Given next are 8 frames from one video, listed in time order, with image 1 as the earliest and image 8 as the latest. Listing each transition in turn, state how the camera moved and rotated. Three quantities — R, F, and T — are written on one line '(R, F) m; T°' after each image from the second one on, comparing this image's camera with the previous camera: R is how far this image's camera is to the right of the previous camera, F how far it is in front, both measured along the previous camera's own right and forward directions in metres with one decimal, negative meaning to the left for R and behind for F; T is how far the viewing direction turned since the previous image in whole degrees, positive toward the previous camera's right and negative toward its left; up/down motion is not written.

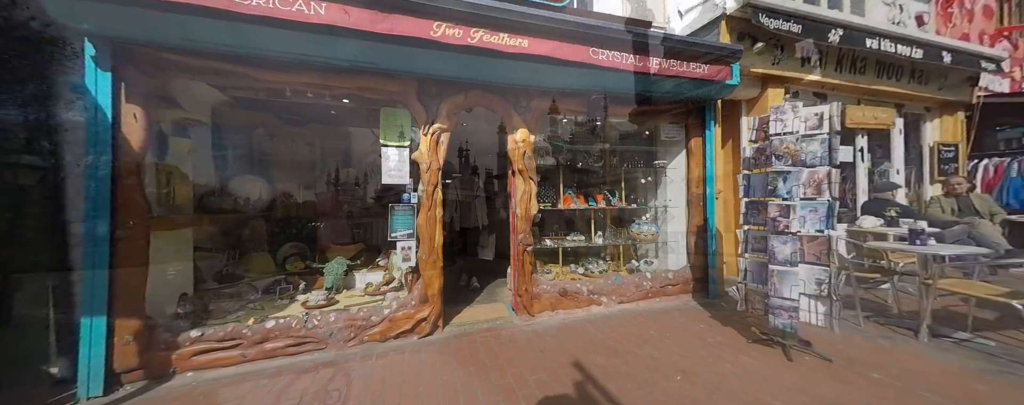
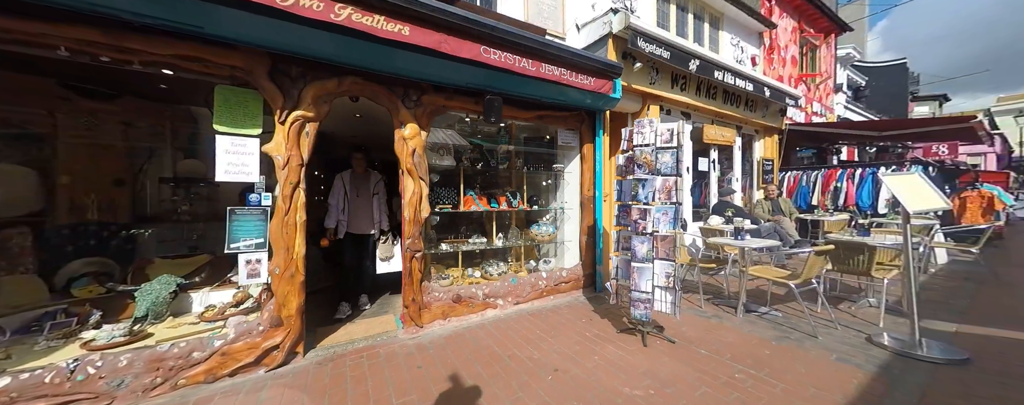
(+0.3, +0.1) m; +14°
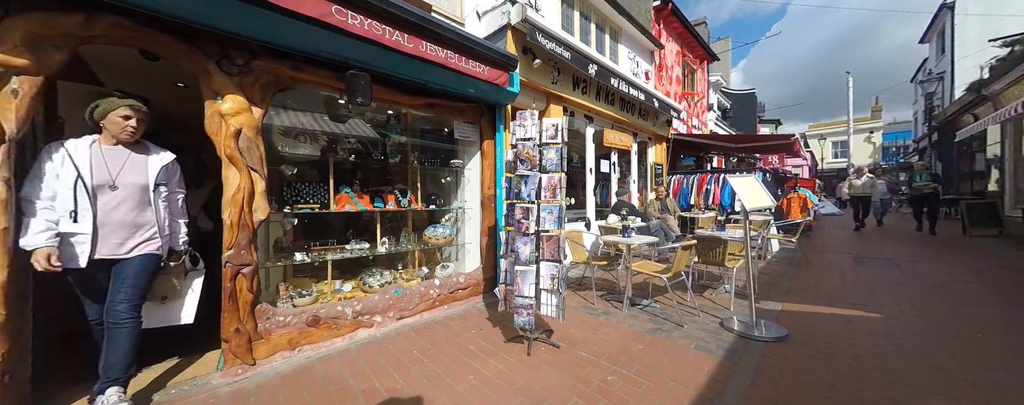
(+0.5, +0.3) m; +14°
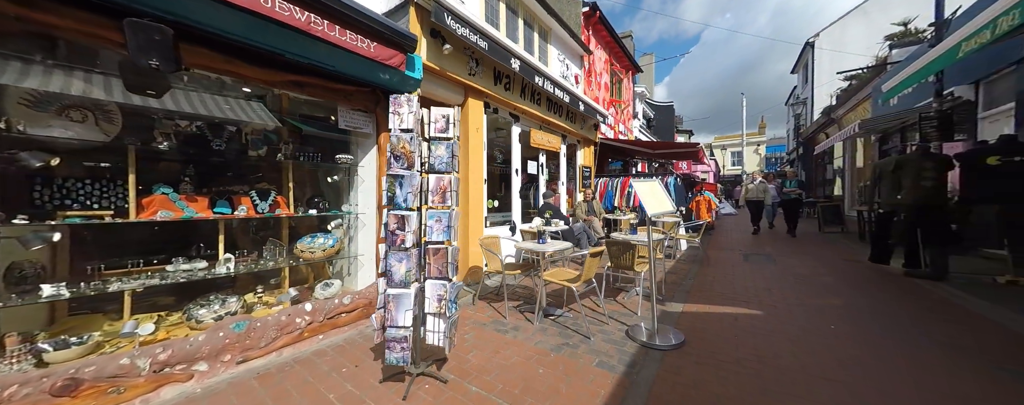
(+0.5, +0.4) m; +11°
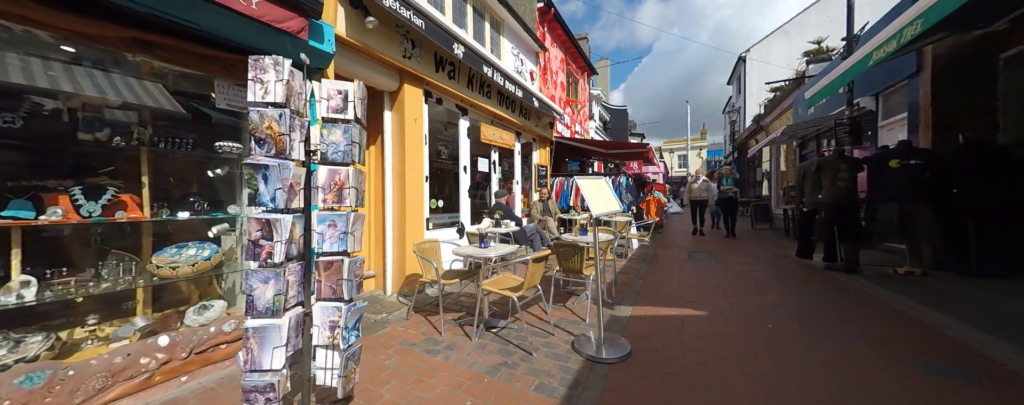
(+0.3, +0.4) m; +7°
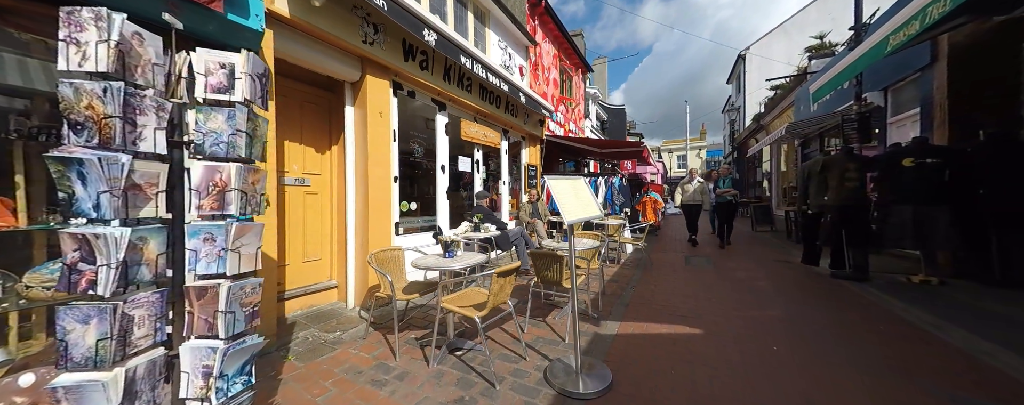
(+0.3, +0.4) m; 0°
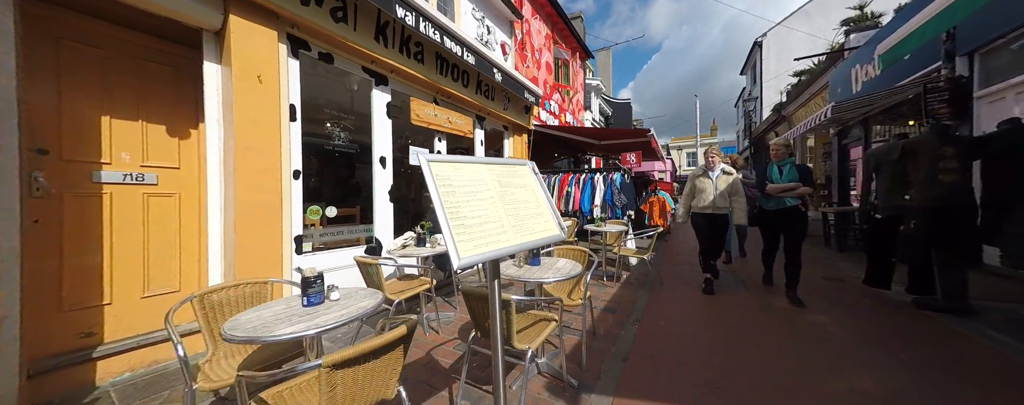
(+0.6, +1.3) m; -1°
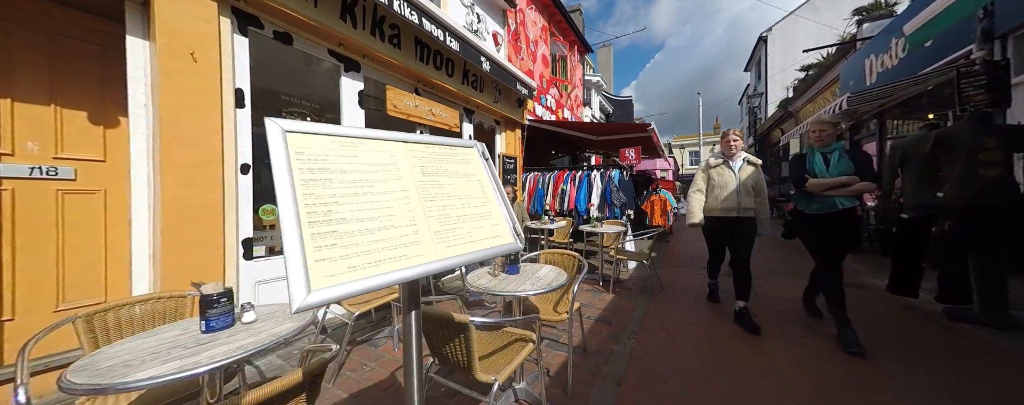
(+0.2, +0.4) m; 0°
